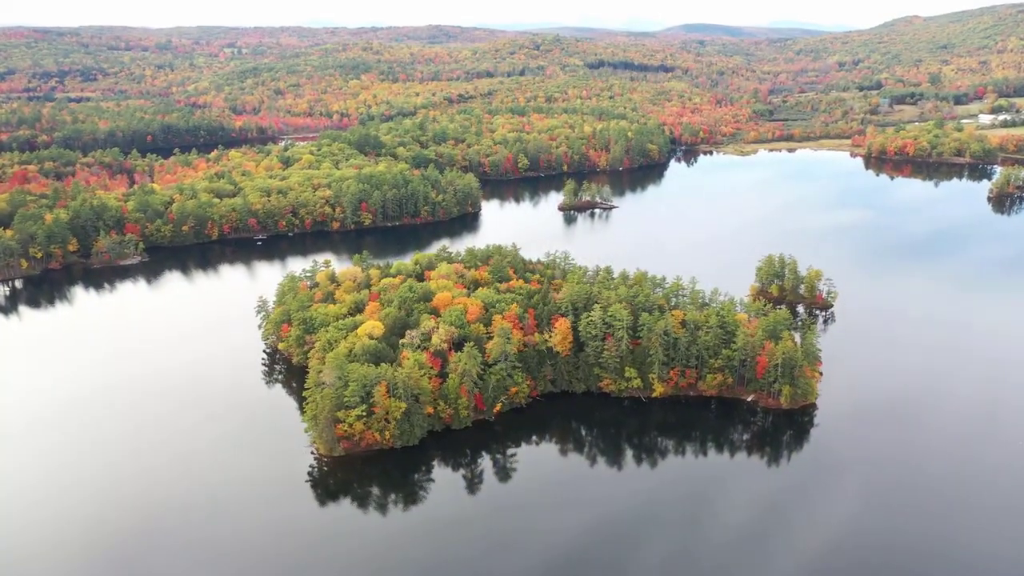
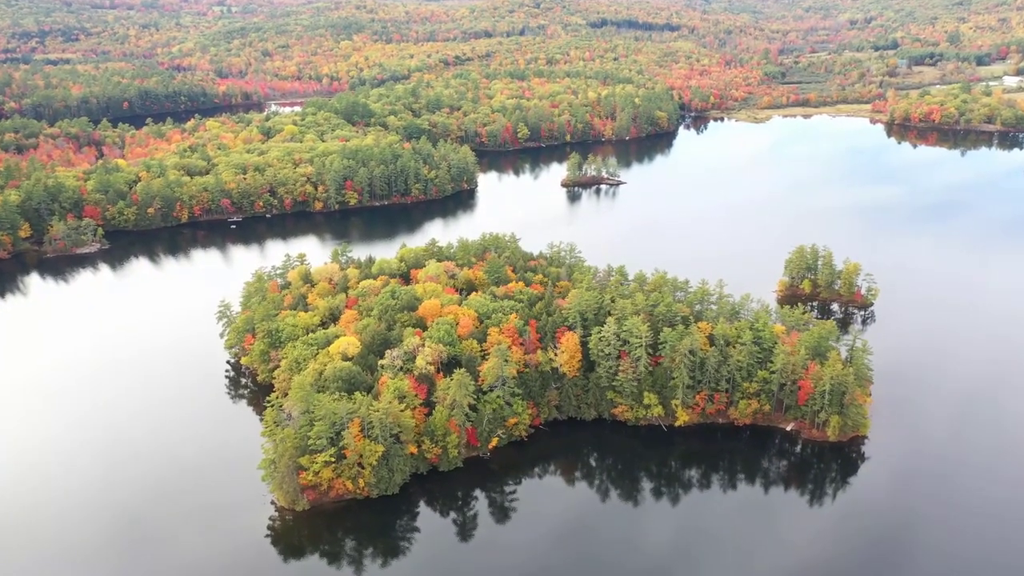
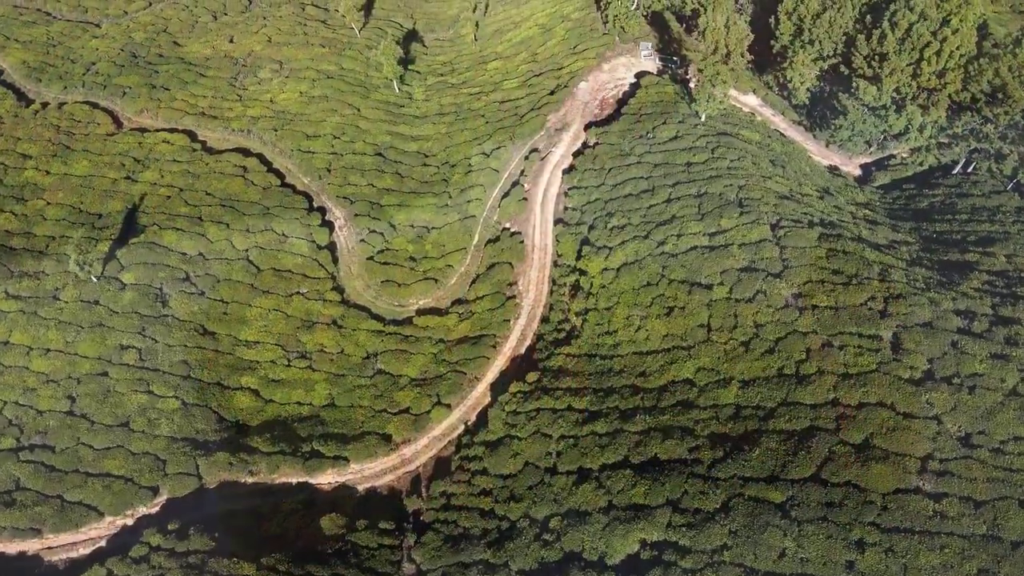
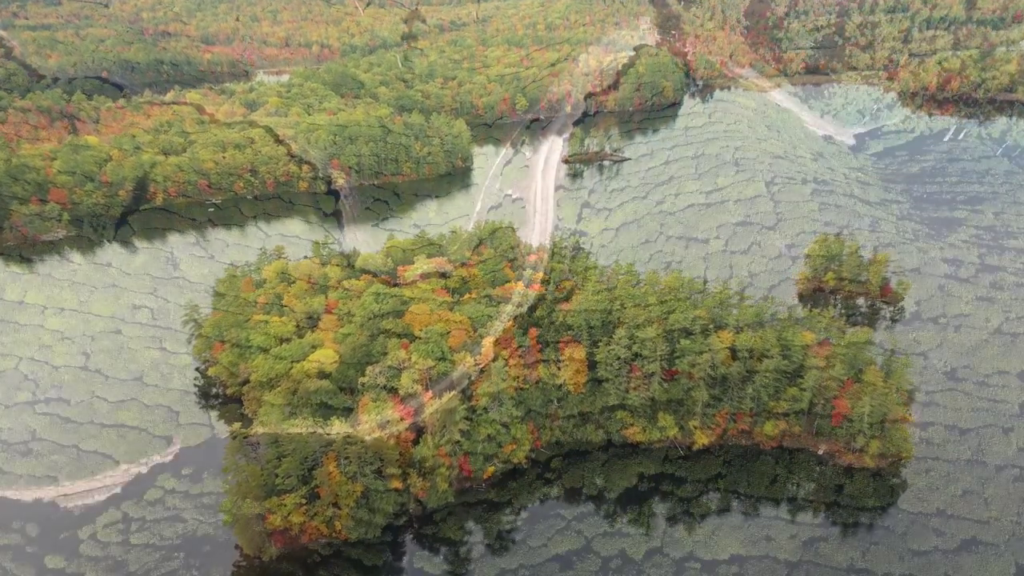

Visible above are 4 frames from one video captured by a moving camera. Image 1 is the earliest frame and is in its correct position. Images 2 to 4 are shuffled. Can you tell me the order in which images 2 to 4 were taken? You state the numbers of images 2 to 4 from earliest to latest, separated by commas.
2, 4, 3
